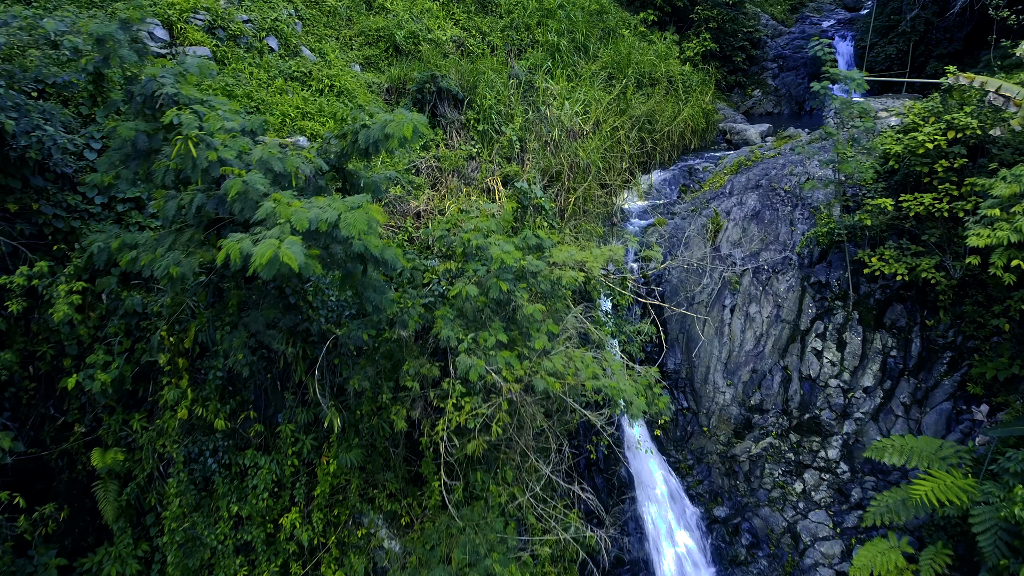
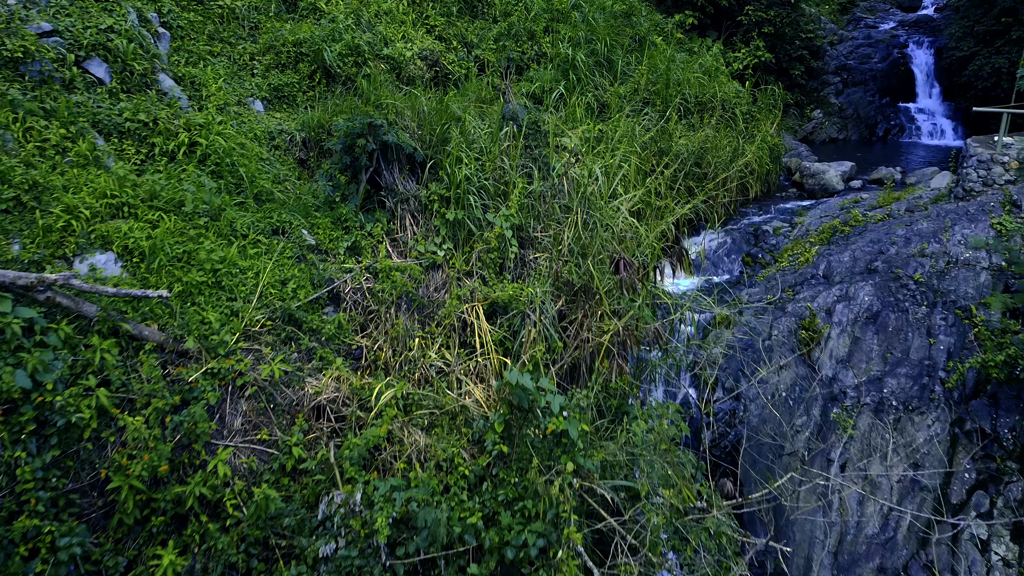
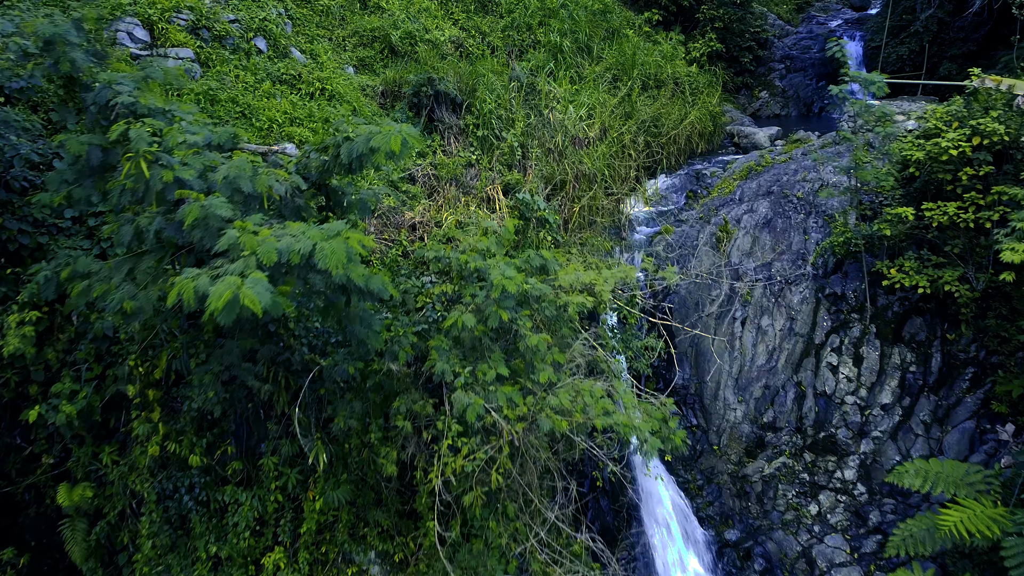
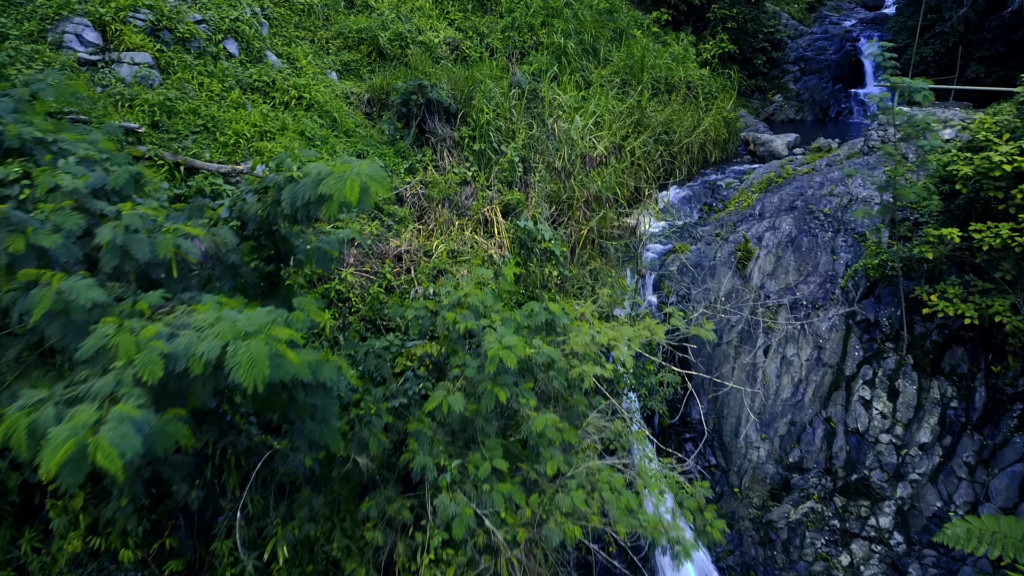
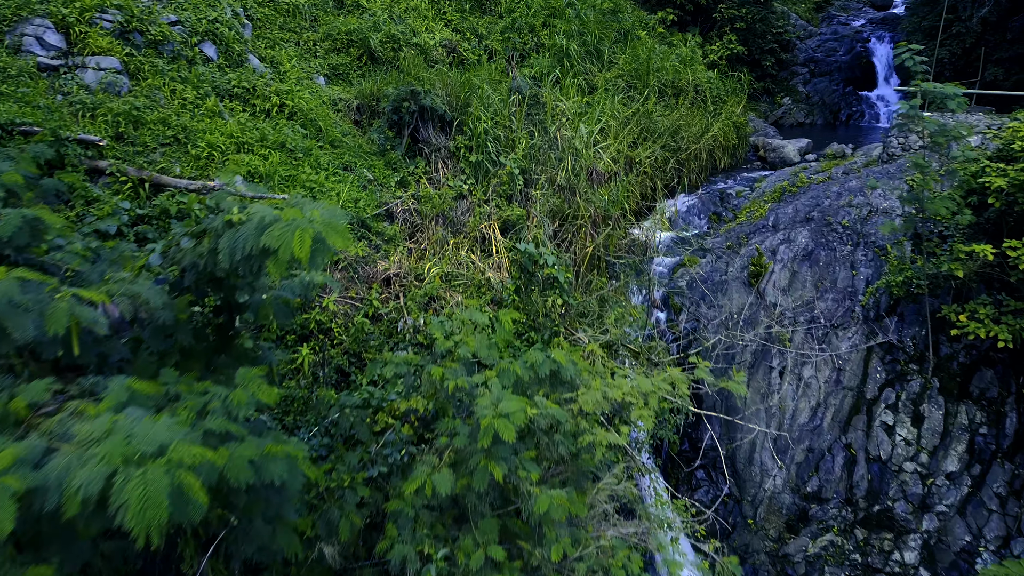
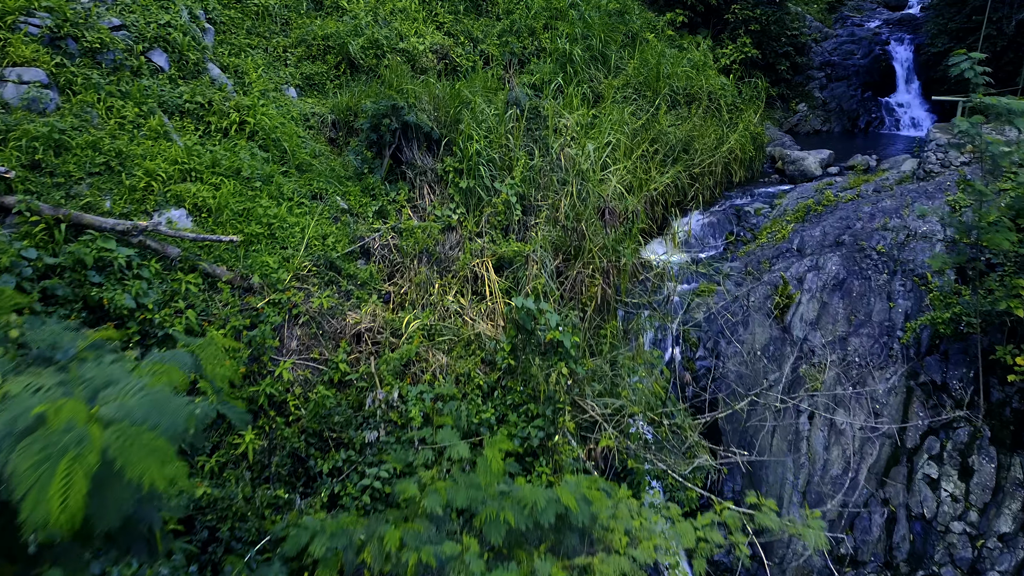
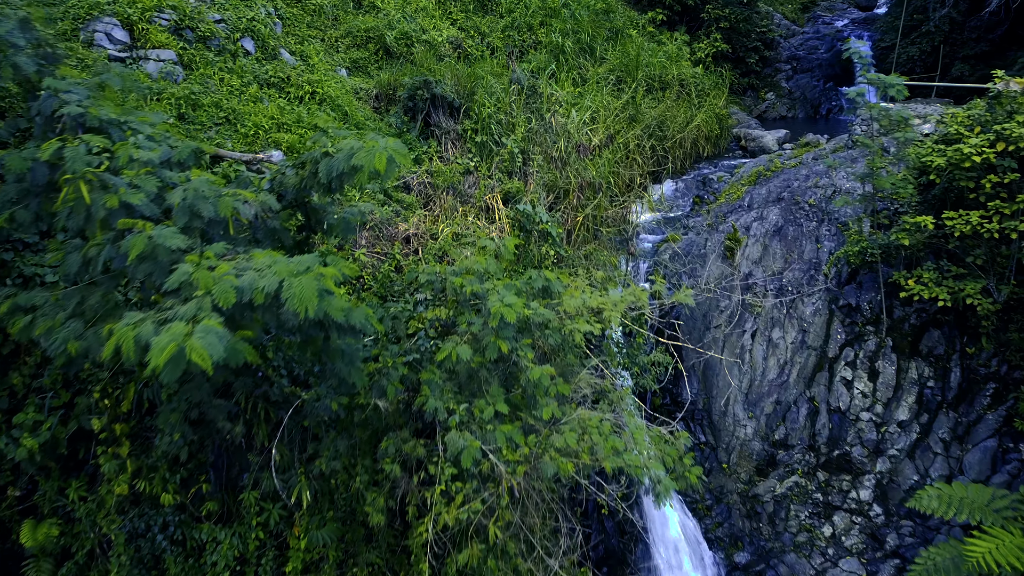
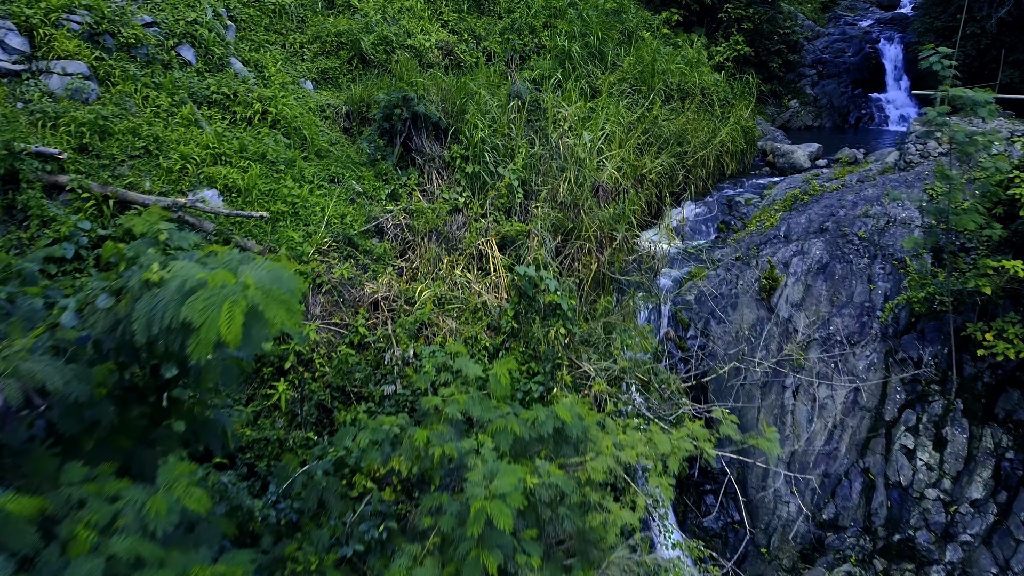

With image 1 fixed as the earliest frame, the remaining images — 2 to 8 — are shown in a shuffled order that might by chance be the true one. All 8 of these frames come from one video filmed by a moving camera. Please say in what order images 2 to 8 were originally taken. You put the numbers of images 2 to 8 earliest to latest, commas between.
3, 7, 4, 5, 8, 6, 2
